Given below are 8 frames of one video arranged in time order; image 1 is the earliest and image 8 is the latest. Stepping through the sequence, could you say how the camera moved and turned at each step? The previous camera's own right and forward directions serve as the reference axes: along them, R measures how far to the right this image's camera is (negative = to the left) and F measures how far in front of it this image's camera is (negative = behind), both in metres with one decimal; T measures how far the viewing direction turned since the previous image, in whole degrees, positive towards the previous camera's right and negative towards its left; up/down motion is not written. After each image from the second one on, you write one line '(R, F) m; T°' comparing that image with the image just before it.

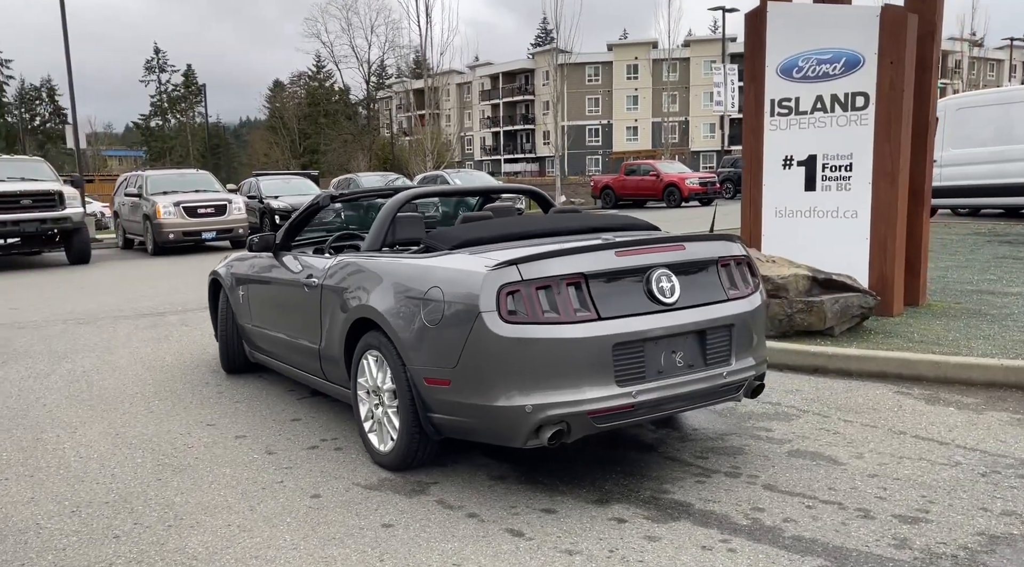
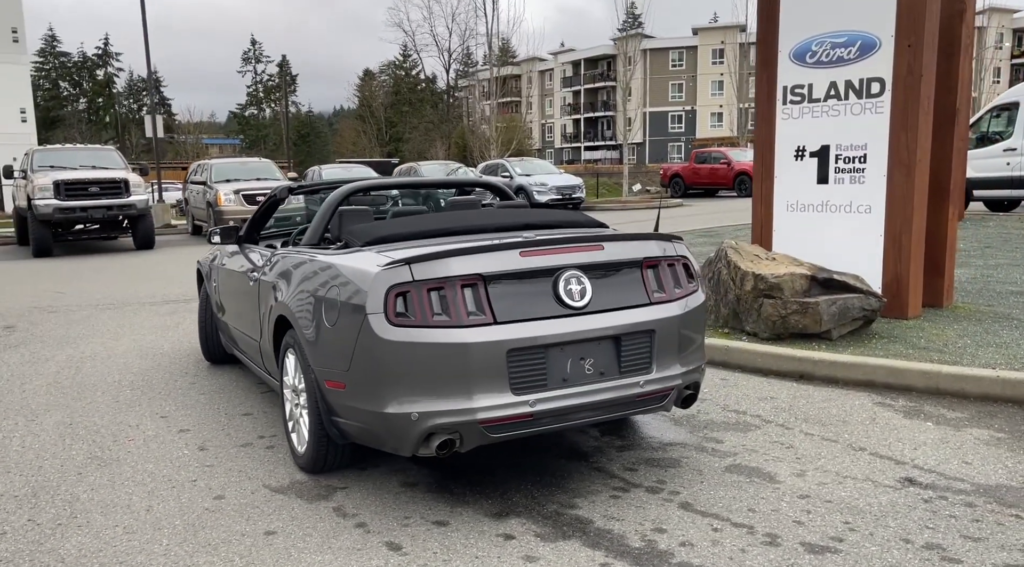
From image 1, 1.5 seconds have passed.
(+0.7, +0.2) m; -5°
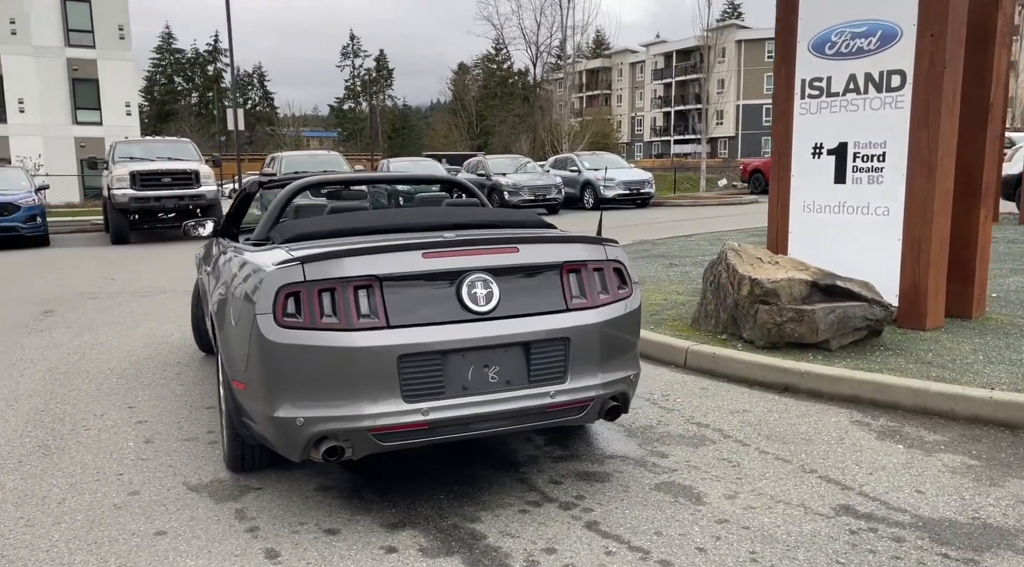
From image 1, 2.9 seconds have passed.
(+0.7, +0.2) m; -5°
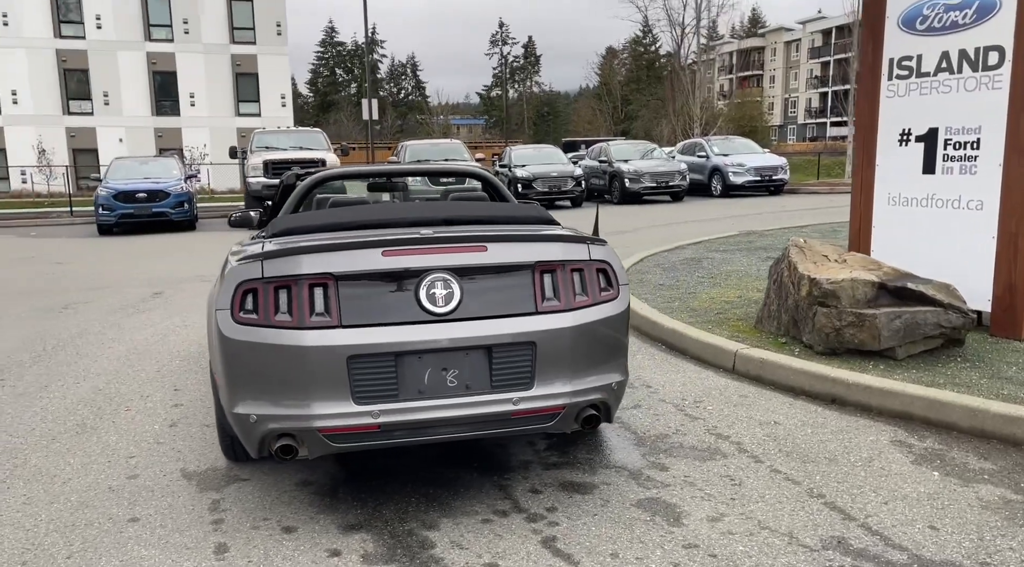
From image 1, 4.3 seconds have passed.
(+0.7, +0.2) m; -9°
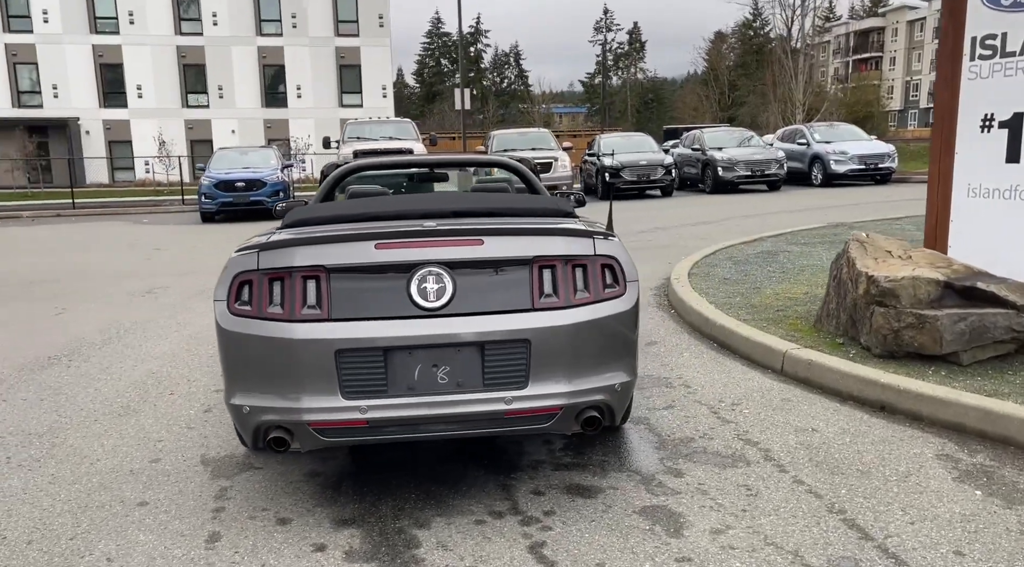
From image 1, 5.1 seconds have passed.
(+0.4, +0.1) m; -7°
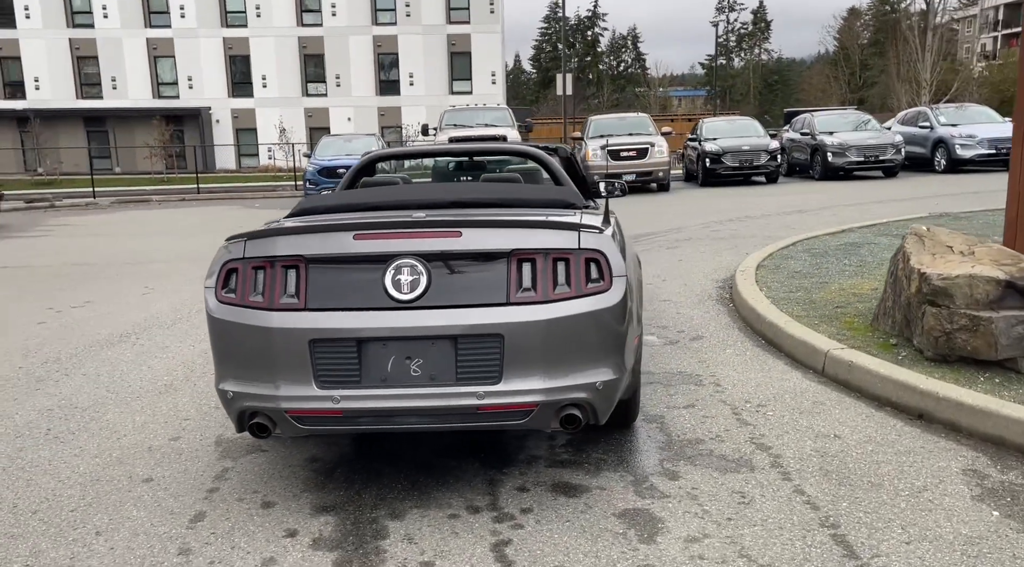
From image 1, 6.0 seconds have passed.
(+0.5, +0.1) m; -7°
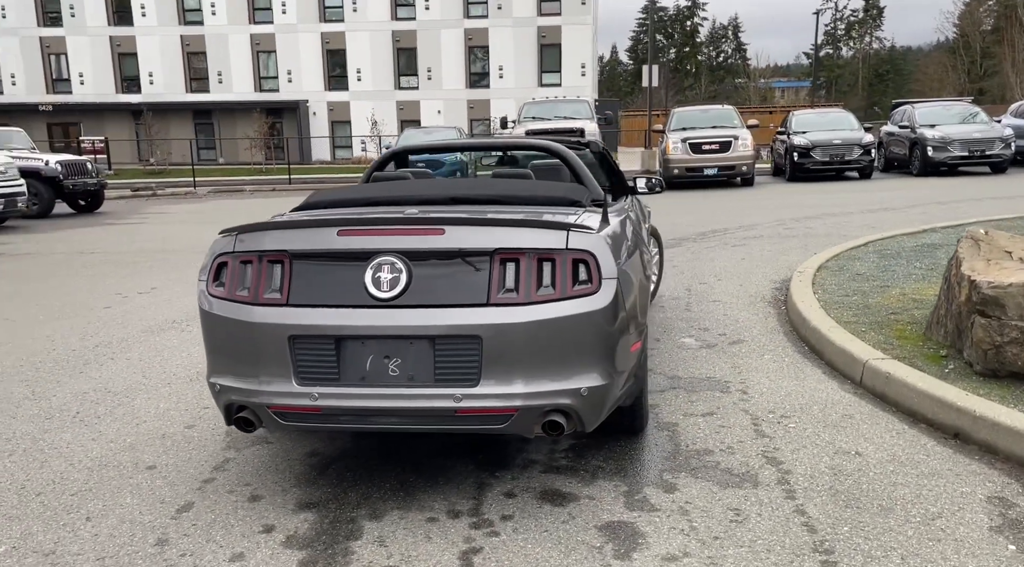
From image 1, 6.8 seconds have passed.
(+0.4, +0.1) m; -6°
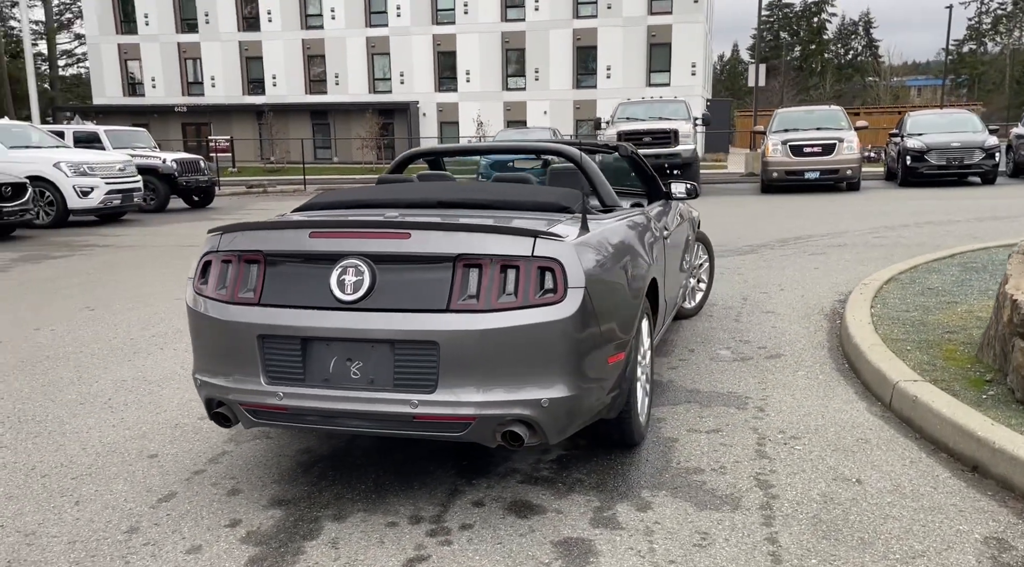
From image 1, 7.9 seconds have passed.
(+0.5, +0.1) m; -7°
